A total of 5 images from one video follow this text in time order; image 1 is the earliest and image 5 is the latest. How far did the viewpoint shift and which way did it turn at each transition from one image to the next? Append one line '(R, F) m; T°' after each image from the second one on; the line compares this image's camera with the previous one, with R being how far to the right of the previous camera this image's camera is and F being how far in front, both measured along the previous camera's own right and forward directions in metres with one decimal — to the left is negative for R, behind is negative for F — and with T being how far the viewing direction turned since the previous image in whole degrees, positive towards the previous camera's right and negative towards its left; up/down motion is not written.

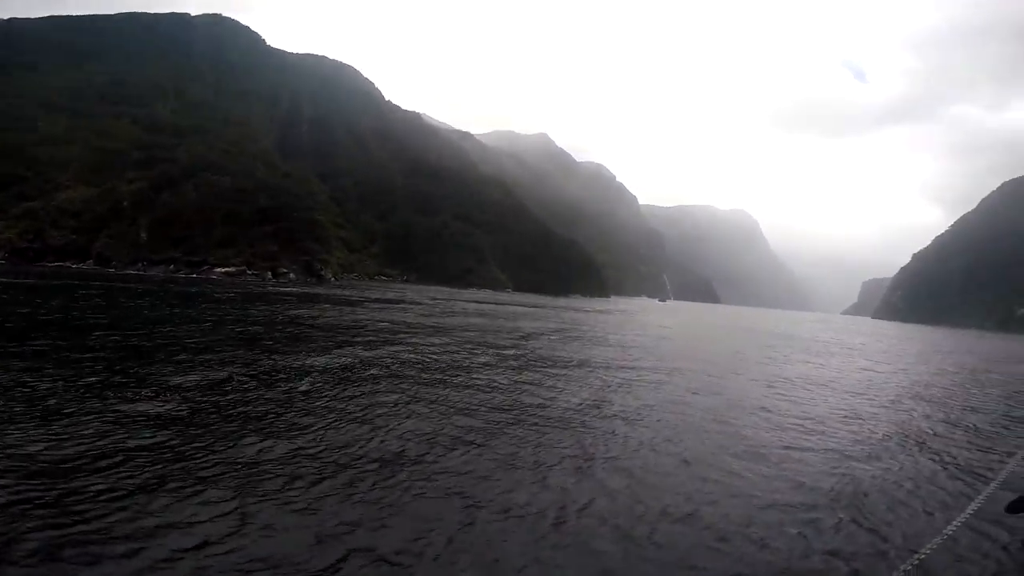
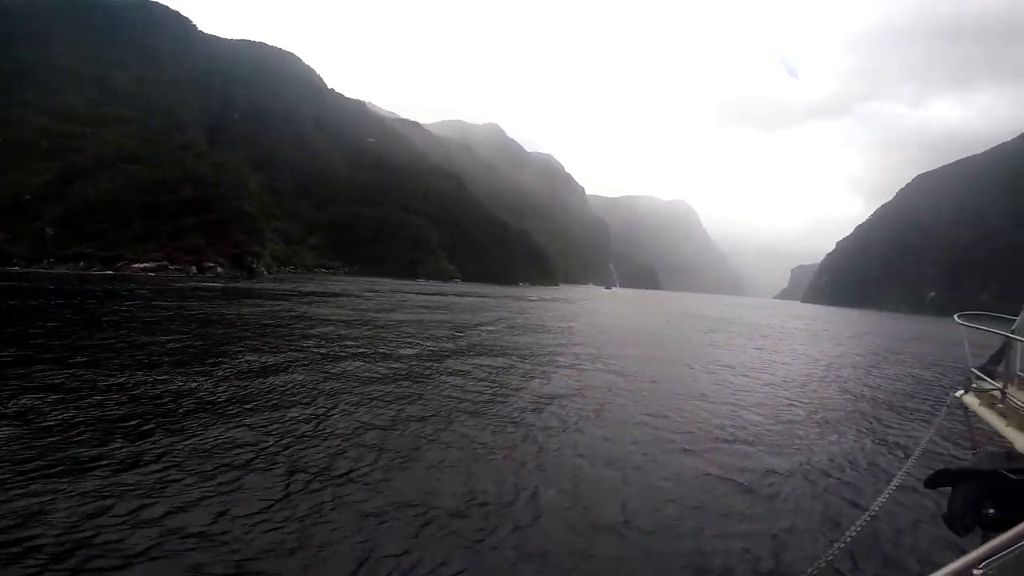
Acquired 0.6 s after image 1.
(+0.6, +1.4) m; +6°
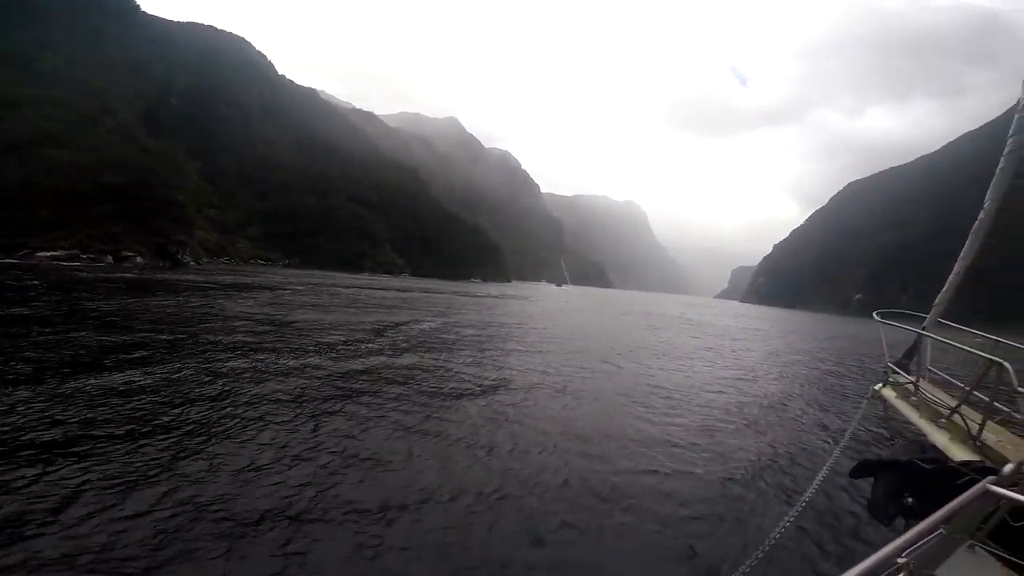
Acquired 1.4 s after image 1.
(+0.7, +1.5) m; +5°
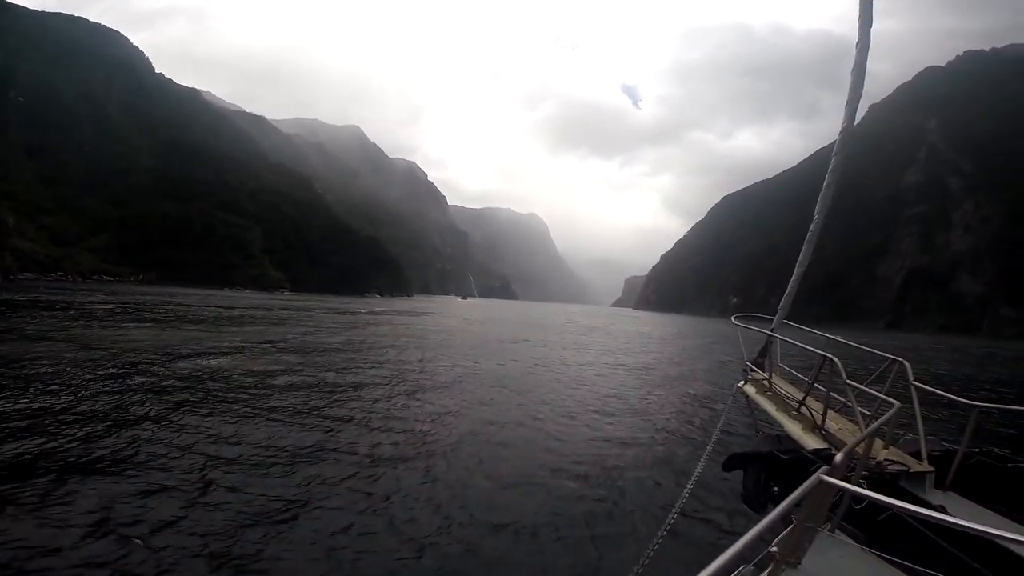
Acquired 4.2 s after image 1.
(+3.0, +2.4) m; +11°
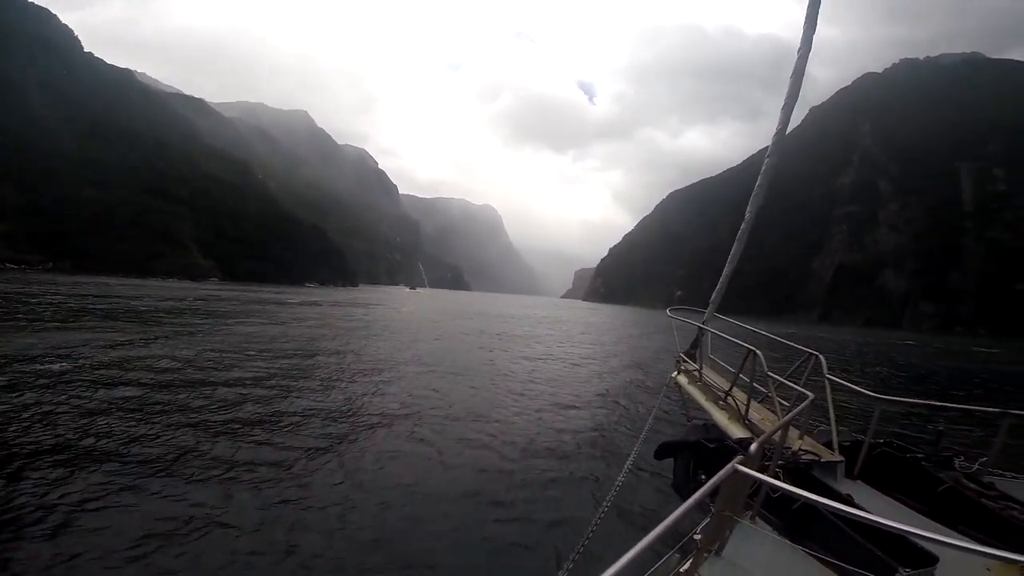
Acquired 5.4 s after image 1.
(+1.9, +1.3) m; +5°
